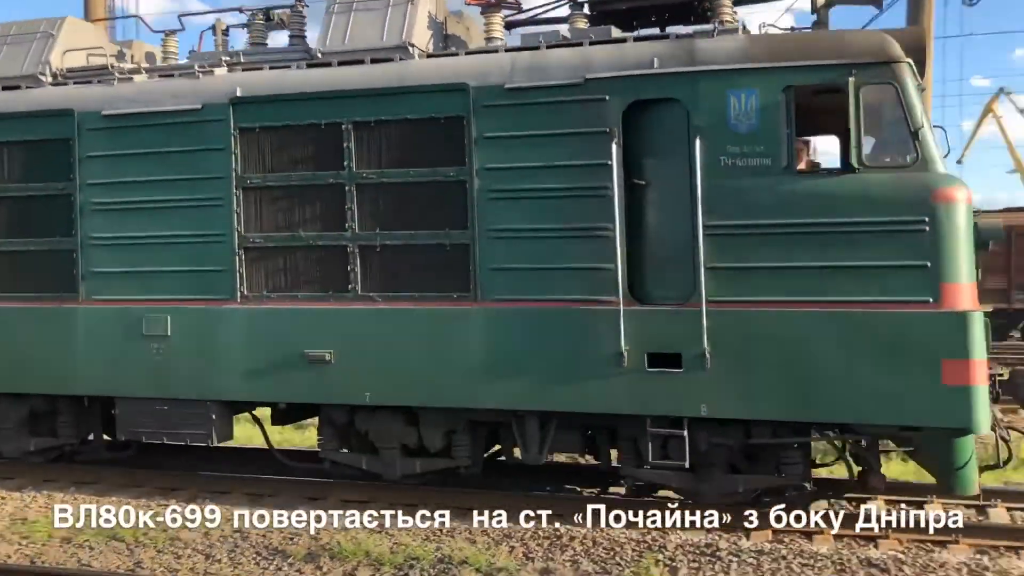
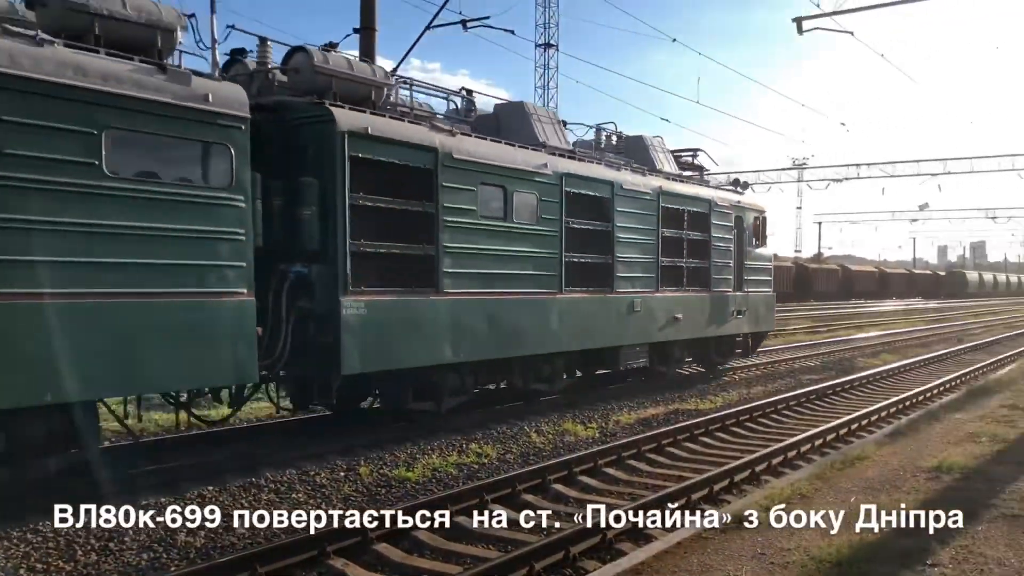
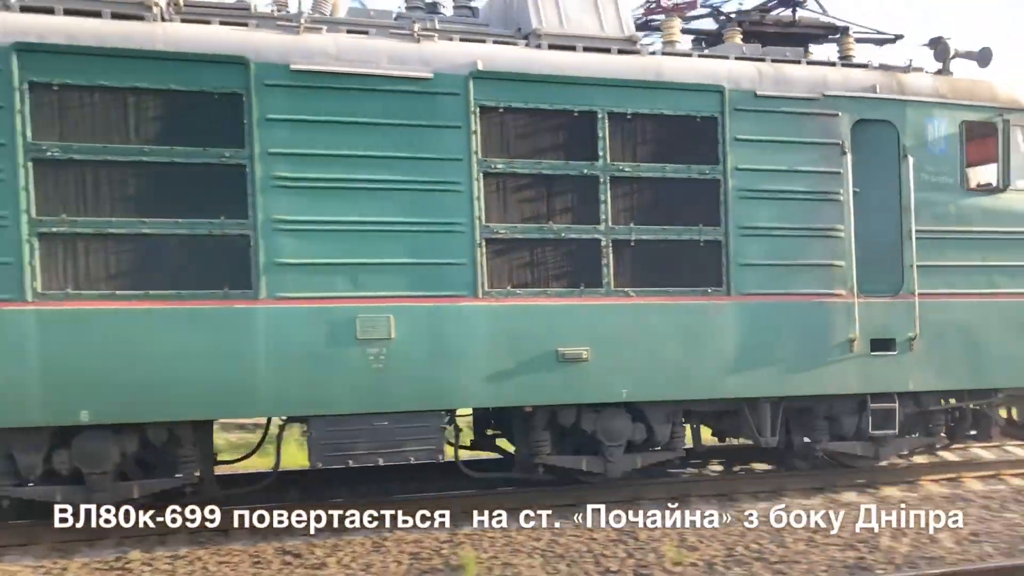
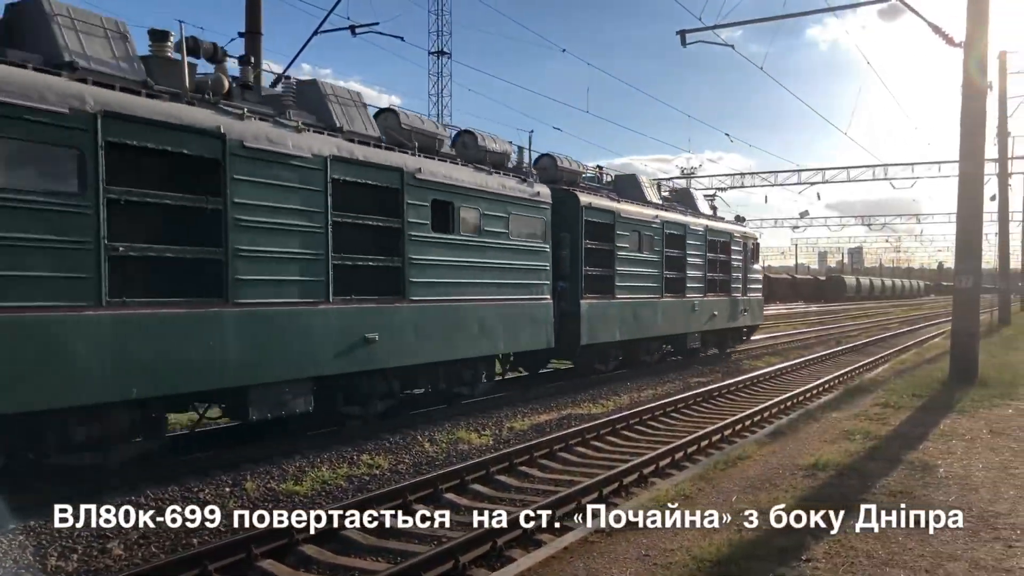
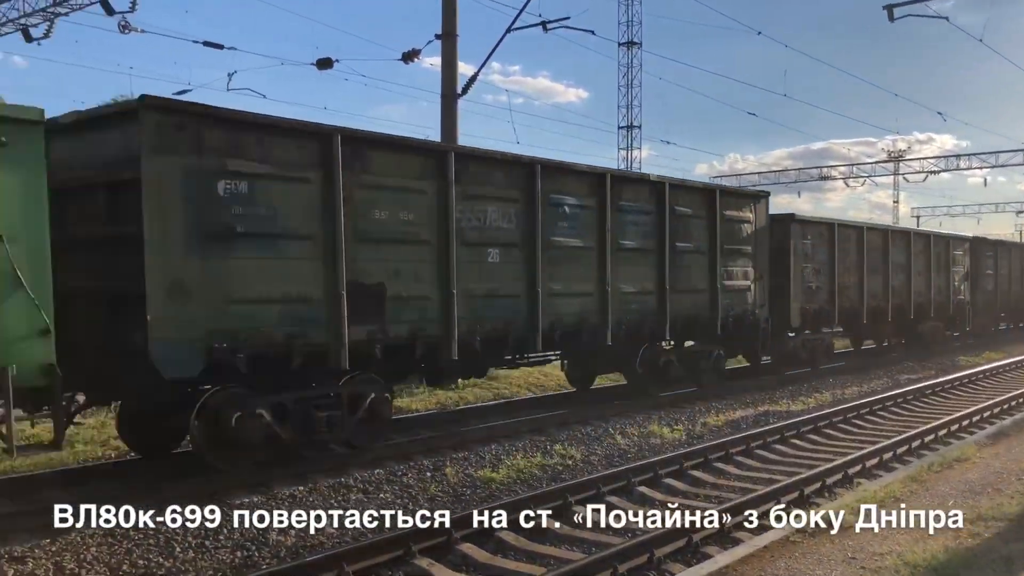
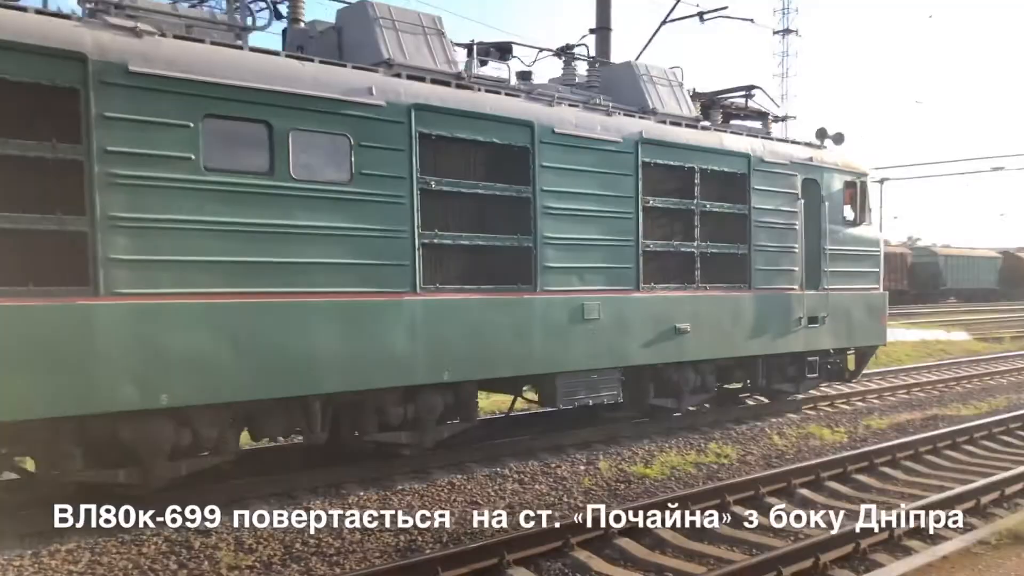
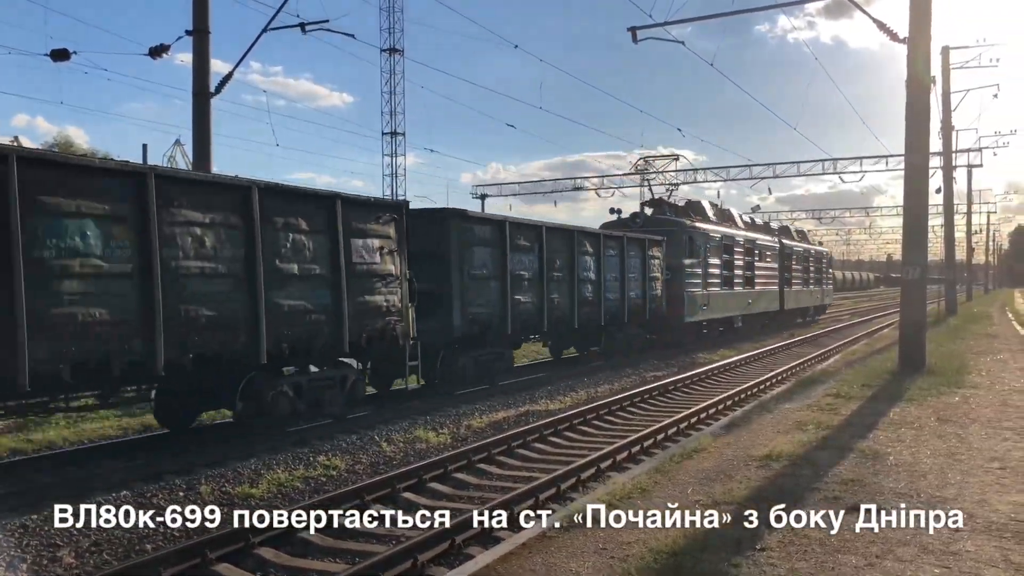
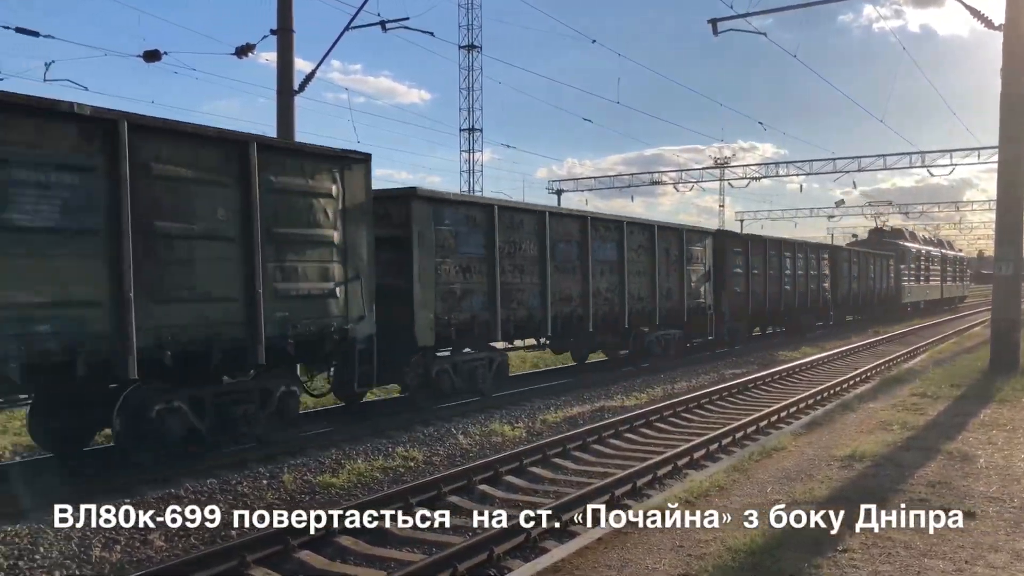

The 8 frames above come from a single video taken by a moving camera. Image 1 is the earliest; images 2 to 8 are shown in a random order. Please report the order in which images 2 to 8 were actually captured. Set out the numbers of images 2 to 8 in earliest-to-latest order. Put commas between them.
3, 6, 2, 4, 7, 8, 5
